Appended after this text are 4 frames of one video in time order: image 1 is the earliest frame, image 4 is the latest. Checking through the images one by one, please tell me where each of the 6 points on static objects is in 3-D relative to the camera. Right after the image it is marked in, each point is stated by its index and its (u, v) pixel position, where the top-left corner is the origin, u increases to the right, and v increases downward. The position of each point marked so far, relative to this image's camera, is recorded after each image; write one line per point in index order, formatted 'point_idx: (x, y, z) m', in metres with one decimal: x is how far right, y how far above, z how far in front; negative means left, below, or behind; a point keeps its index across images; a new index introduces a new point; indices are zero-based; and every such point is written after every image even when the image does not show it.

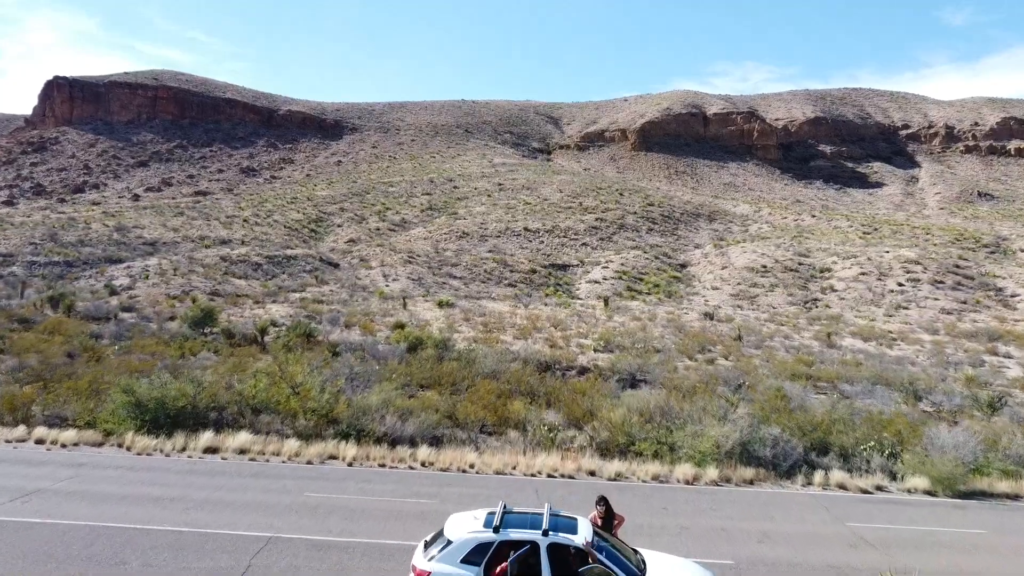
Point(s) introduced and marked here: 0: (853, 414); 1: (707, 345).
0: (+3.1, -1.1, +6.9) m
1: (+3.8, -1.1, +15.0) m
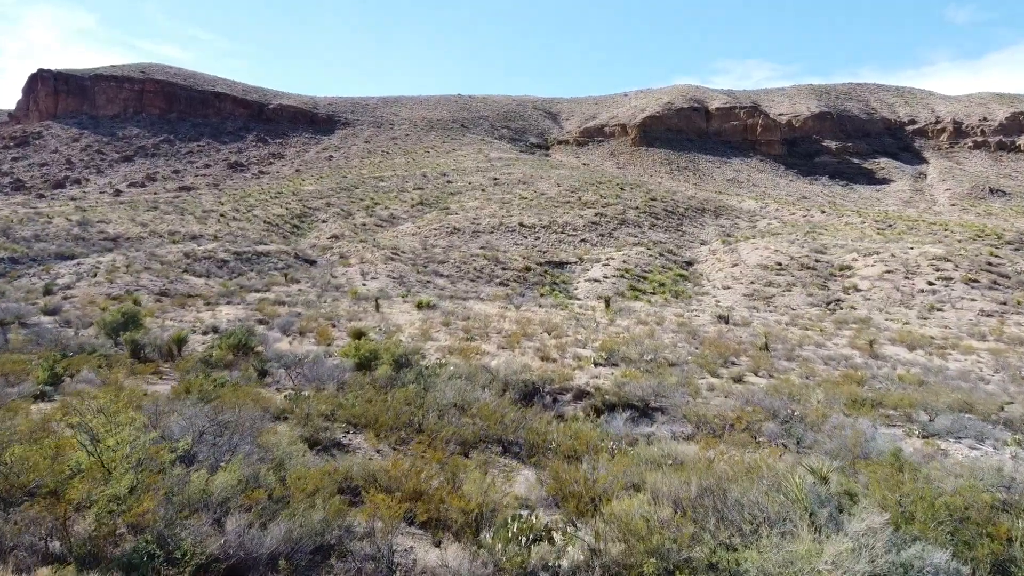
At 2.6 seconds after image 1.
0: (+2.8, -1.1, +4.4) m
1: (+3.6, -1.1, +12.5) m
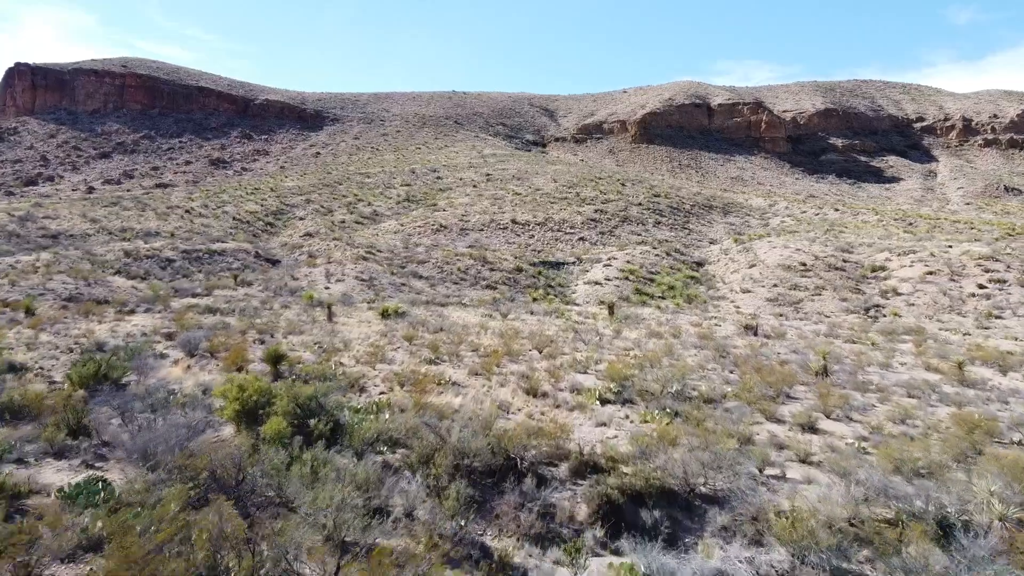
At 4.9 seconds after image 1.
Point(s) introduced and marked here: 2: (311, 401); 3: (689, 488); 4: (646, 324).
0: (+2.6, -1.2, +1.2) m
1: (+3.3, -1.2, +9.3) m
2: (-1.7, -0.9, +6.5) m
3: (+1.1, -1.3, +4.9) m
4: (+2.8, -0.8, +16.3) m
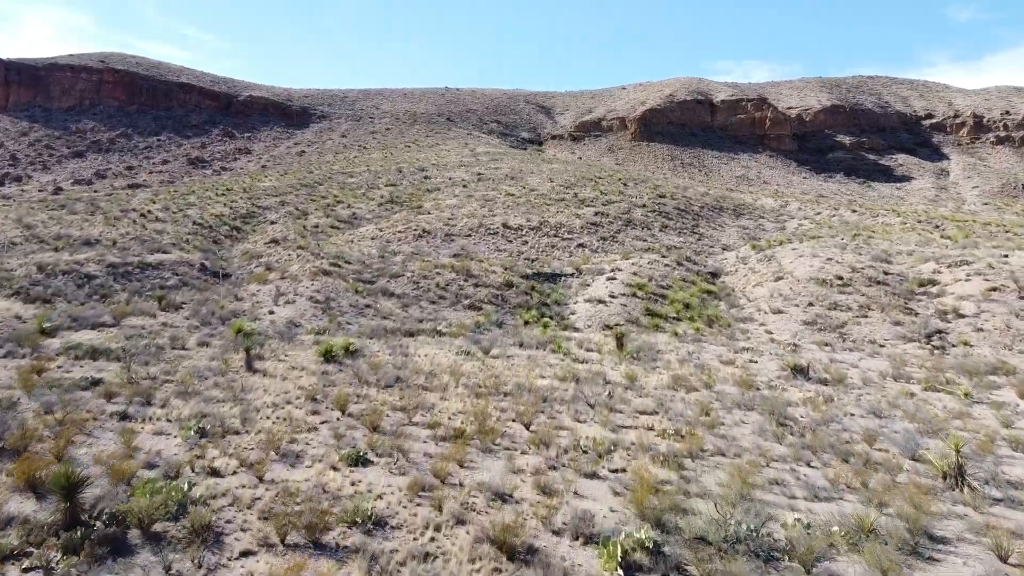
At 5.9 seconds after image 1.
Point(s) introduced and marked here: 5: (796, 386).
0: (+2.3, -1.7, -2.3) m
1: (+3.0, -1.7, +5.8) m
2: (-1.9, -1.4, +3.0) m
3: (+0.9, -1.8, +1.4) m
4: (+2.6, -1.2, +12.9) m
5: (+4.2, -1.4, +11.5) m
